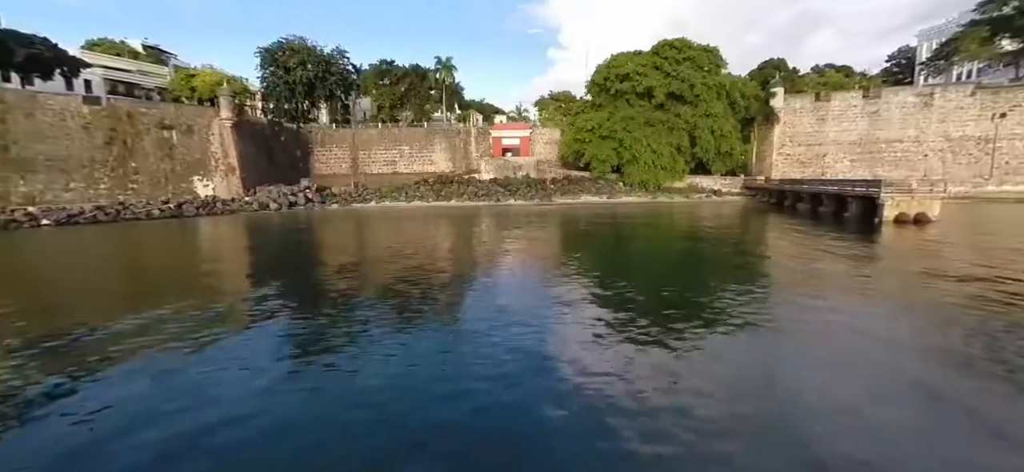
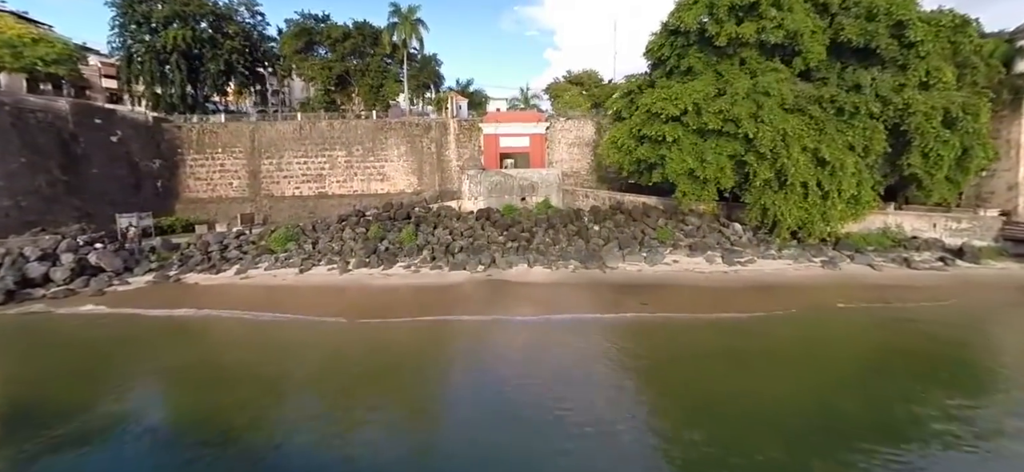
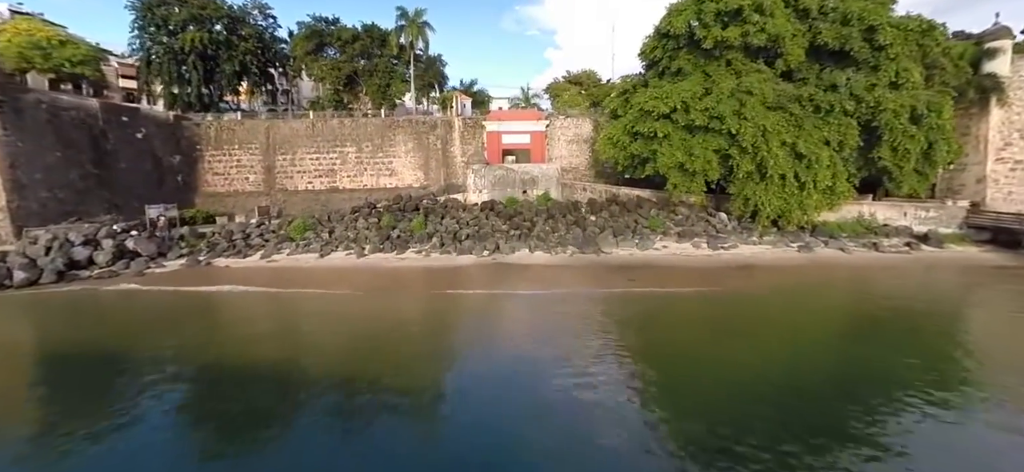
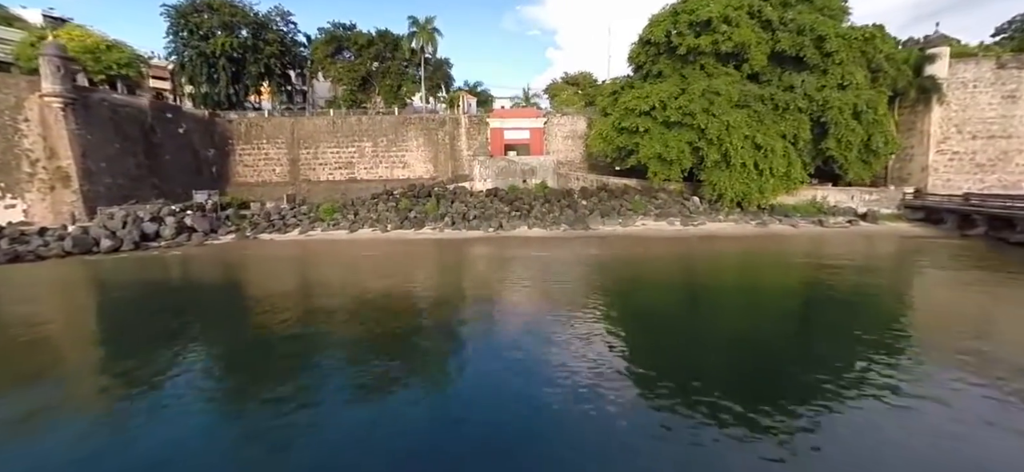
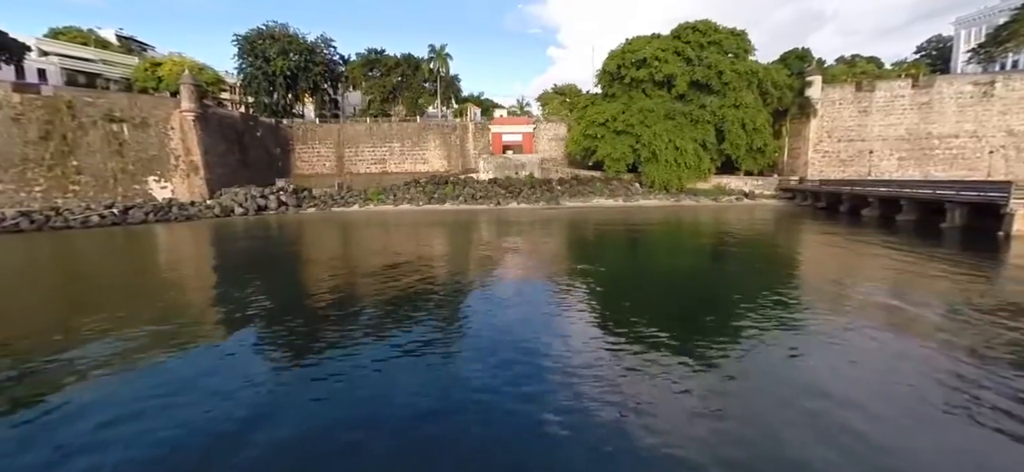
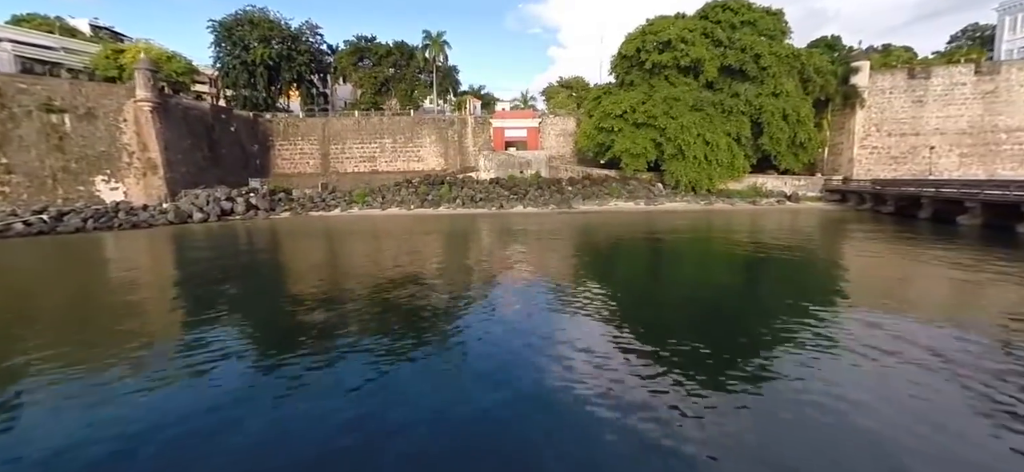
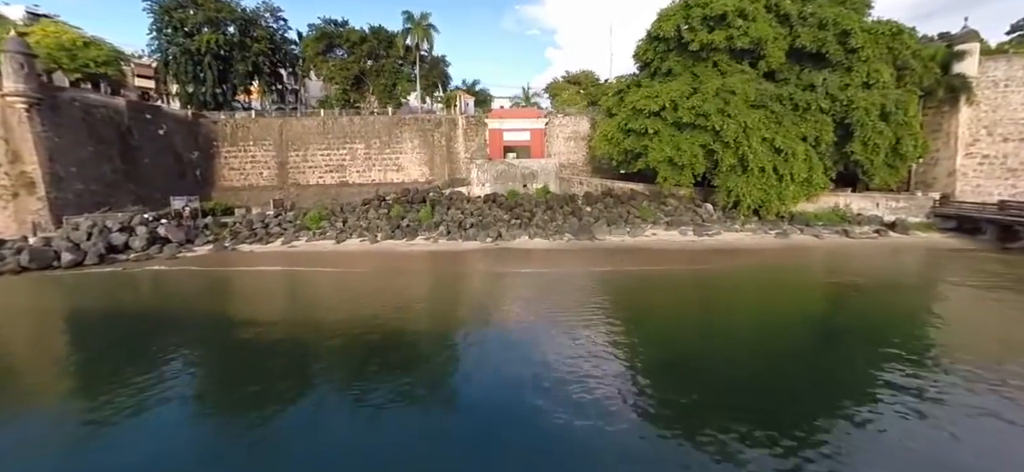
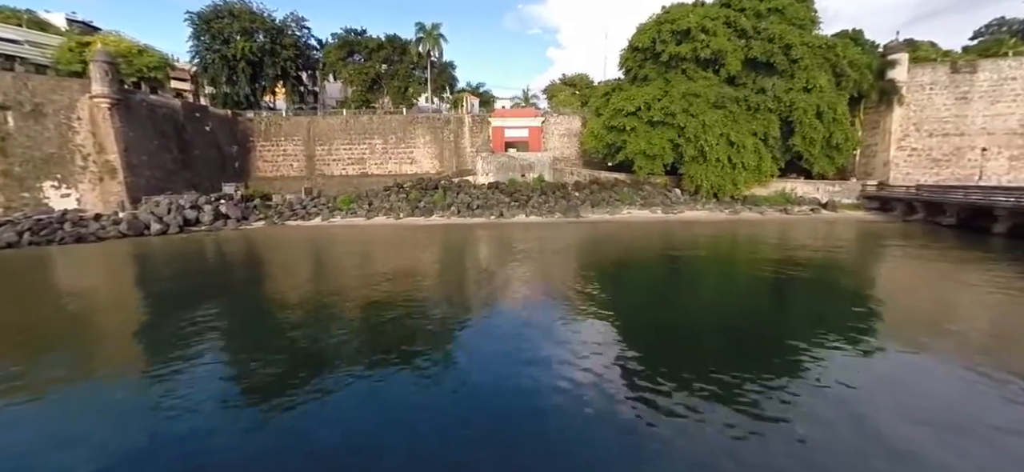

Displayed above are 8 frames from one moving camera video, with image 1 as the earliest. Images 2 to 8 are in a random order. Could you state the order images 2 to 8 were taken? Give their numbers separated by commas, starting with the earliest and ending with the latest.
5, 6, 8, 4, 7, 3, 2
